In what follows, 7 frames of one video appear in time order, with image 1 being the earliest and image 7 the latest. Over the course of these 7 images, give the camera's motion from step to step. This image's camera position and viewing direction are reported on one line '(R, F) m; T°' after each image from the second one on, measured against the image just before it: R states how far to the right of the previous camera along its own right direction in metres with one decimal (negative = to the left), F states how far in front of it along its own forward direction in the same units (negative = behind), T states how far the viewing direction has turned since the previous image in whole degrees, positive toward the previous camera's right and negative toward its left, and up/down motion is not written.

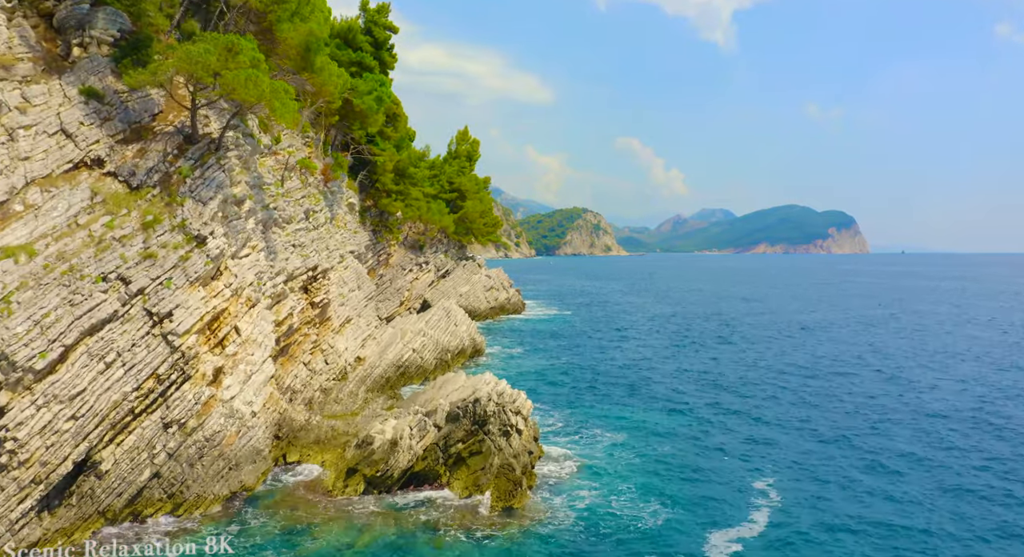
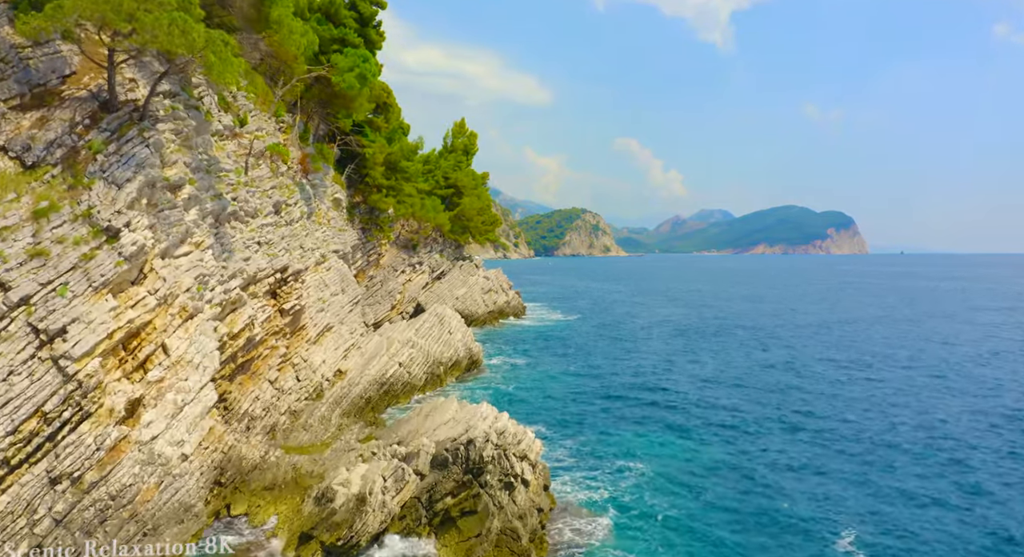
(-0.1, +4.6) m; 0°
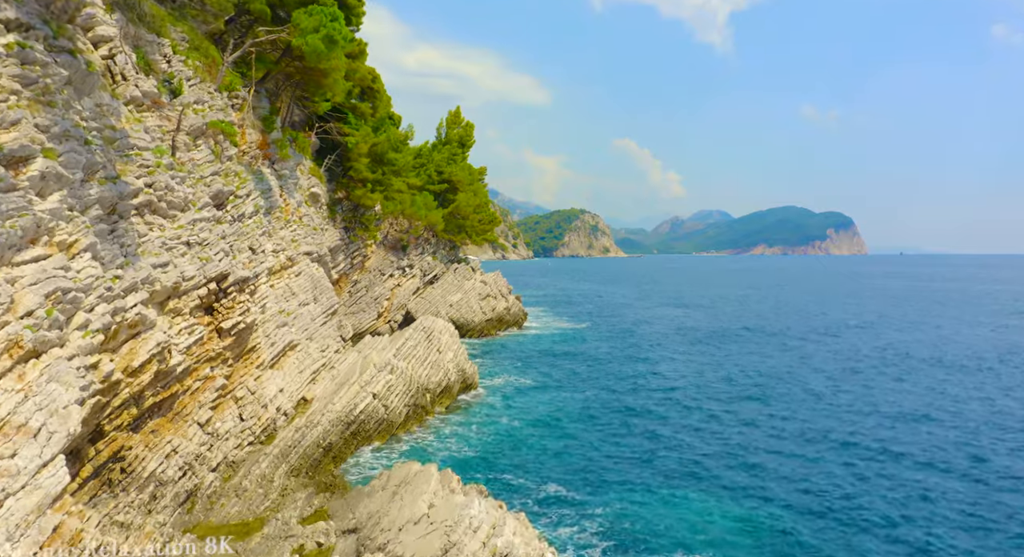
(-0.1, +6.1) m; 0°
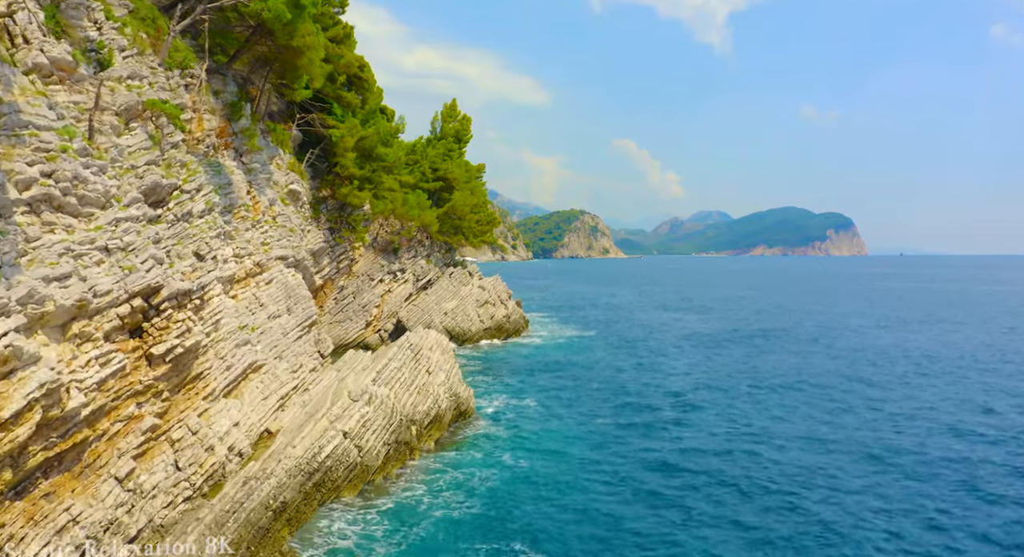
(-0.1, +4.3) m; 0°
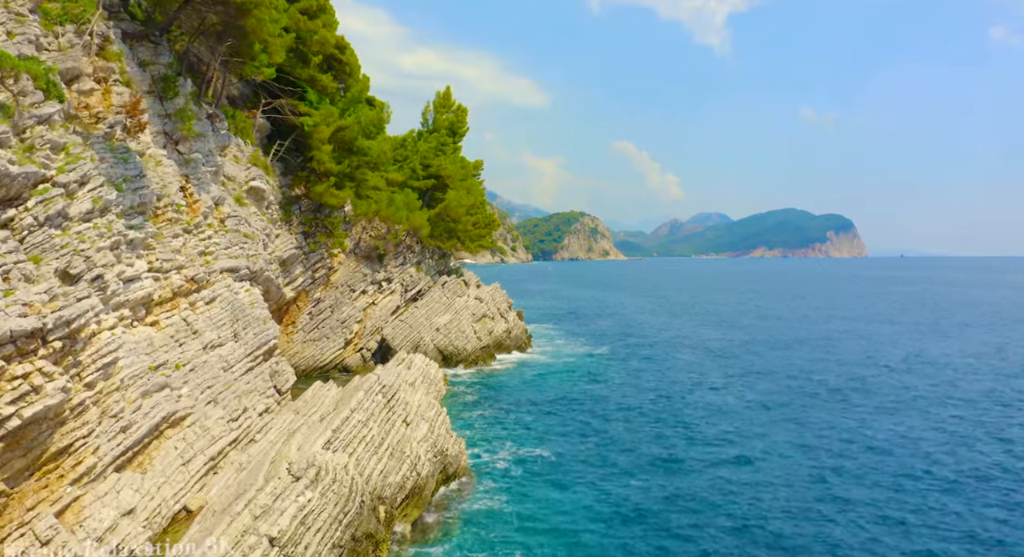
(-0.1, +6.1) m; 0°
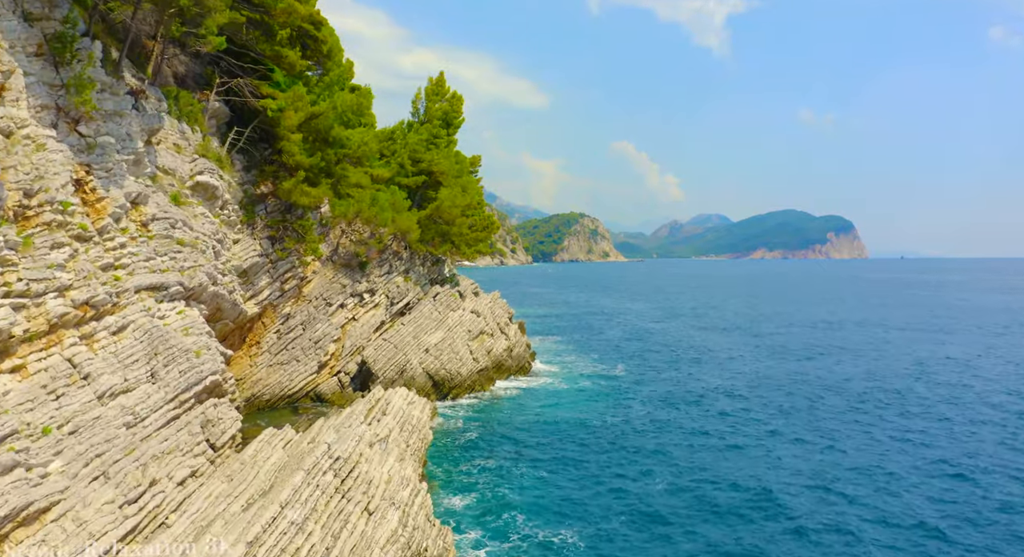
(-0.2, +5.8) m; 0°
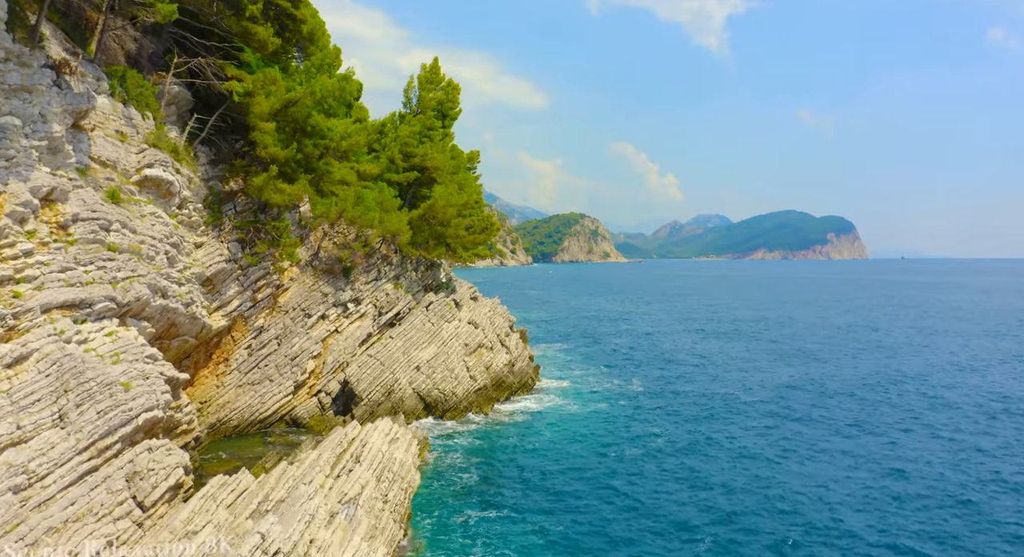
(-0.1, +3.9) m; 0°
